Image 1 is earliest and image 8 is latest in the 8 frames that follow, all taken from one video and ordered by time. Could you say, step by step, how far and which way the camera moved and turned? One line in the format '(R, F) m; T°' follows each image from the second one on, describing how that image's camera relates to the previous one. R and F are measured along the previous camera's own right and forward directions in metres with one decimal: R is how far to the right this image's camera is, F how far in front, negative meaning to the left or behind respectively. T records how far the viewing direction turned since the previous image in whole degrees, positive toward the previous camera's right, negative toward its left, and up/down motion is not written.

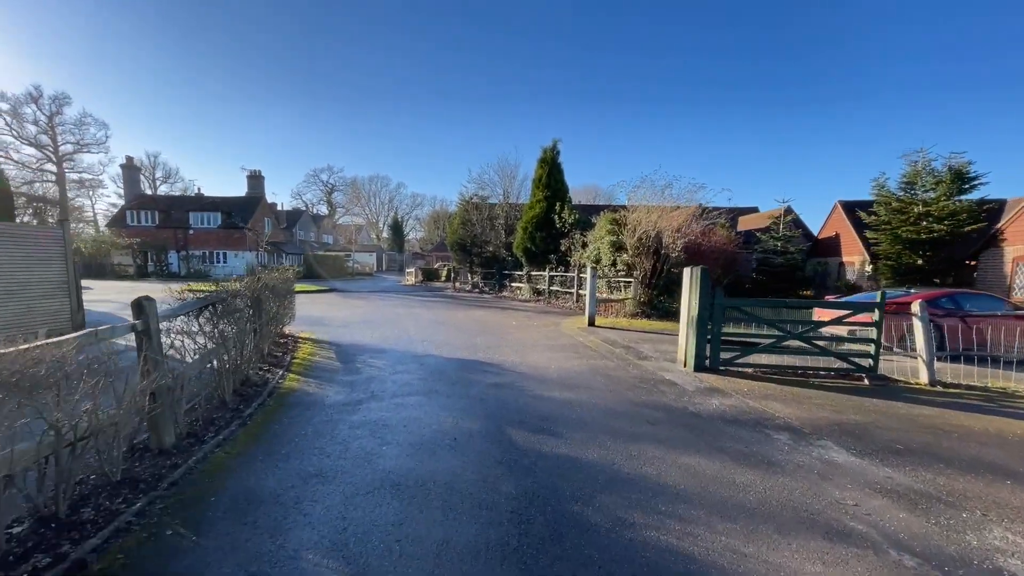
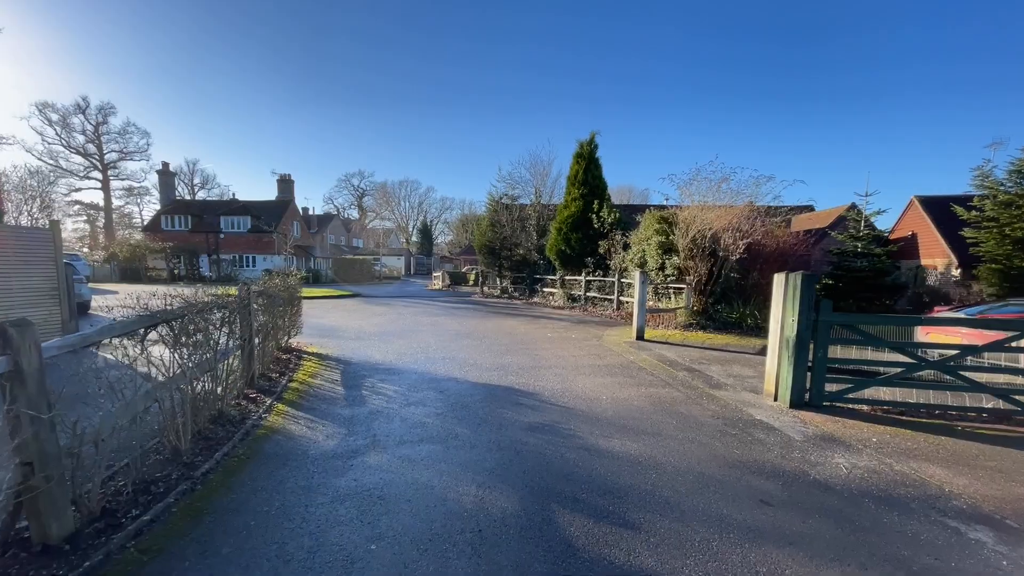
(-0.2, +1.4) m; -4°
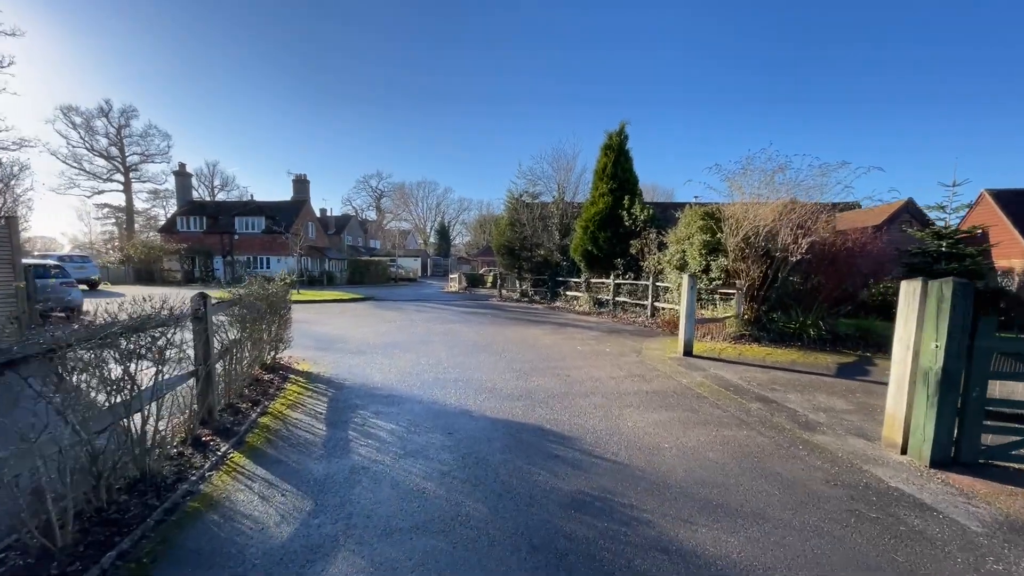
(-0.1, +1.3) m; -2°
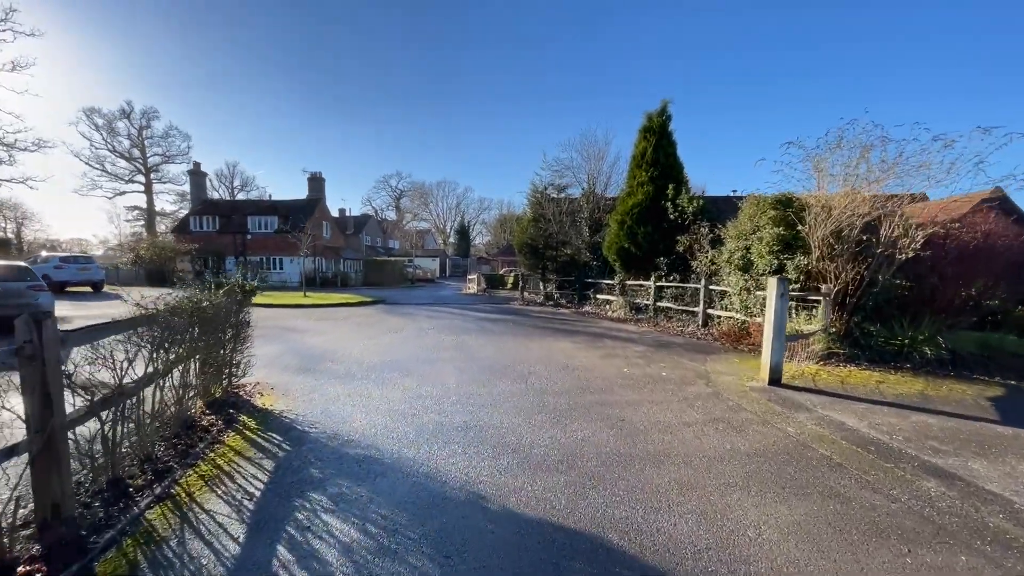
(-0.1, +1.9) m; -3°
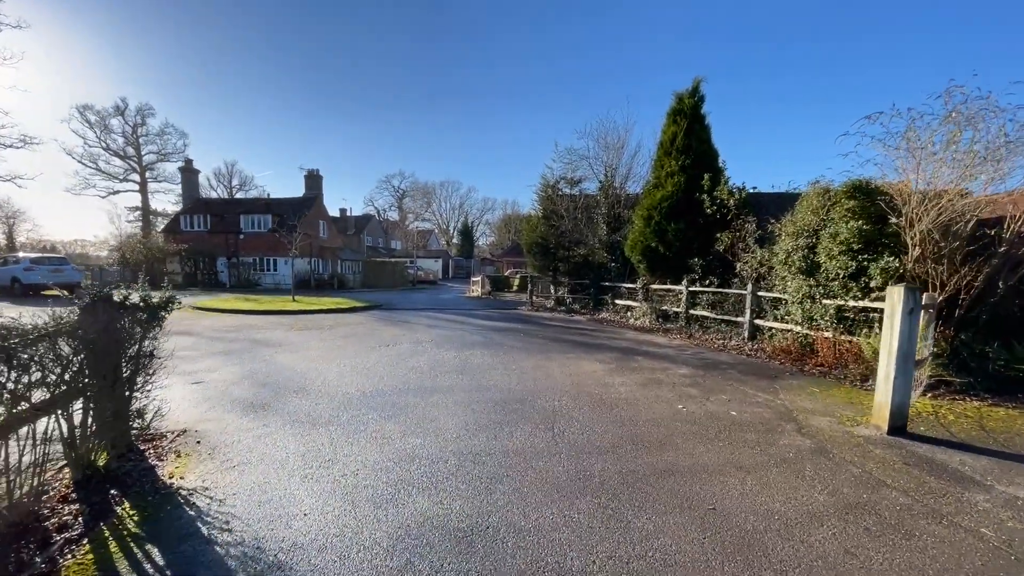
(-0.2, +1.7) m; 0°
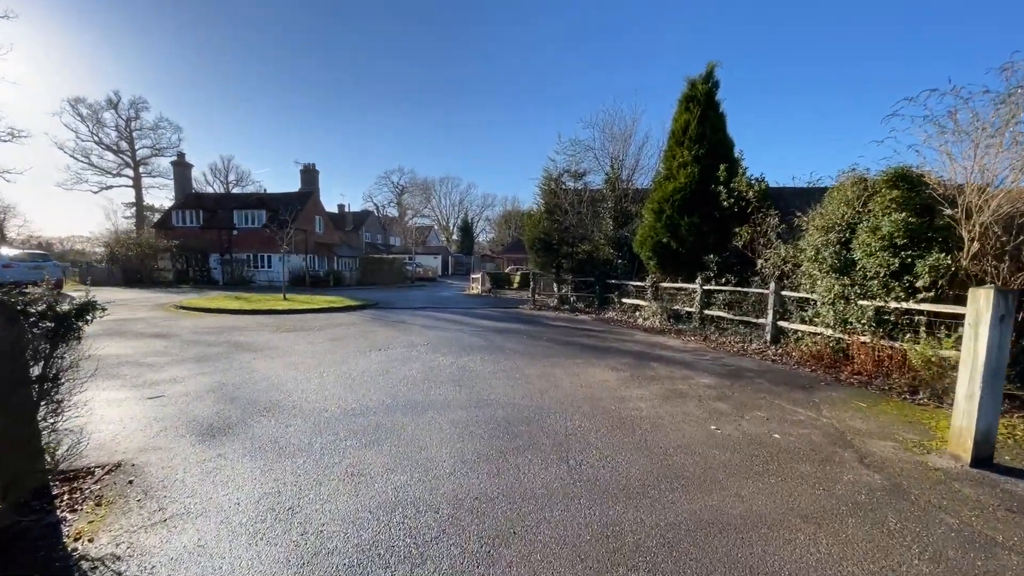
(-0.1, +0.8) m; 0°
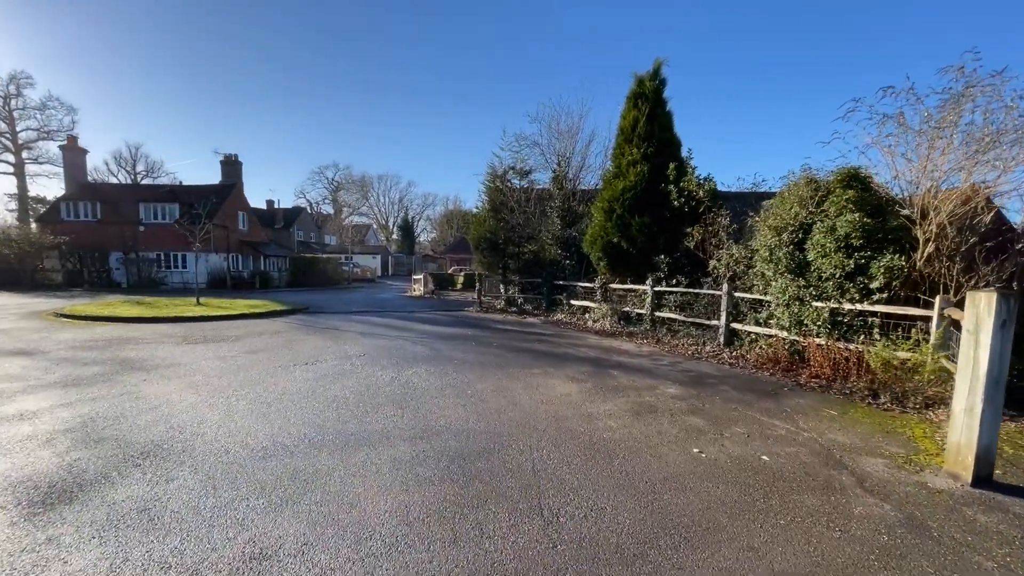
(-0.1, +0.8) m; +7°
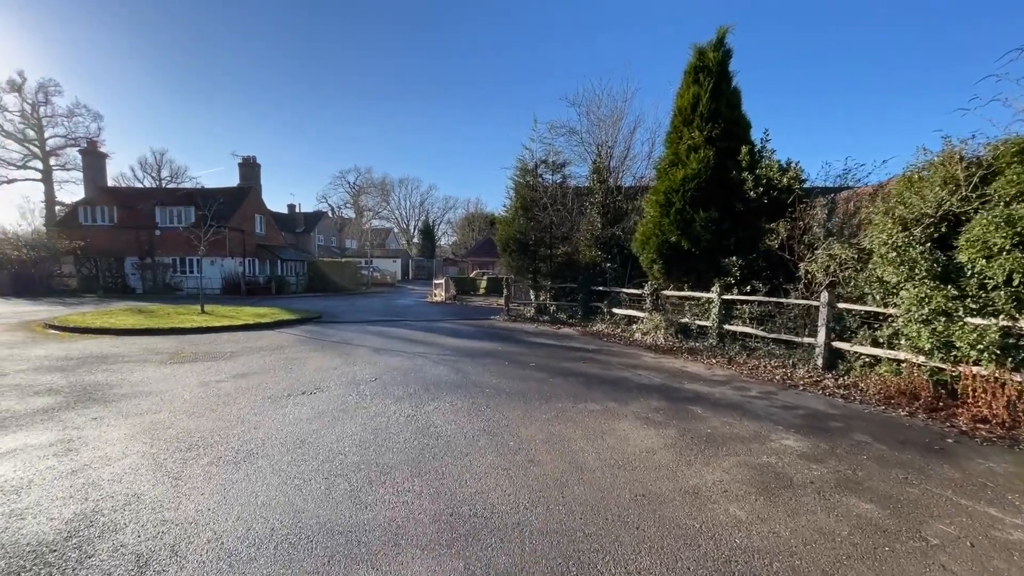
(-0.4, +1.6) m; -3°
